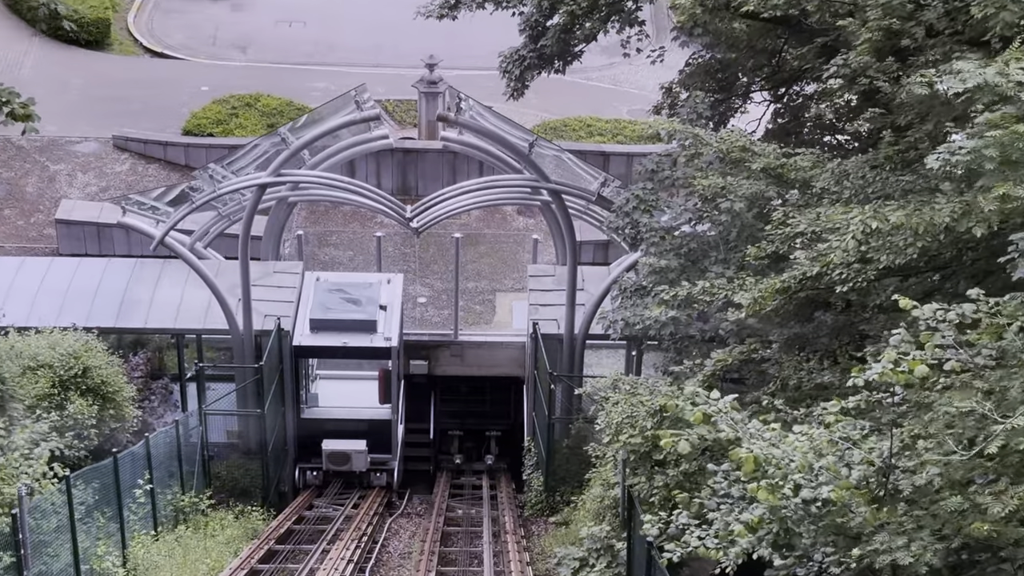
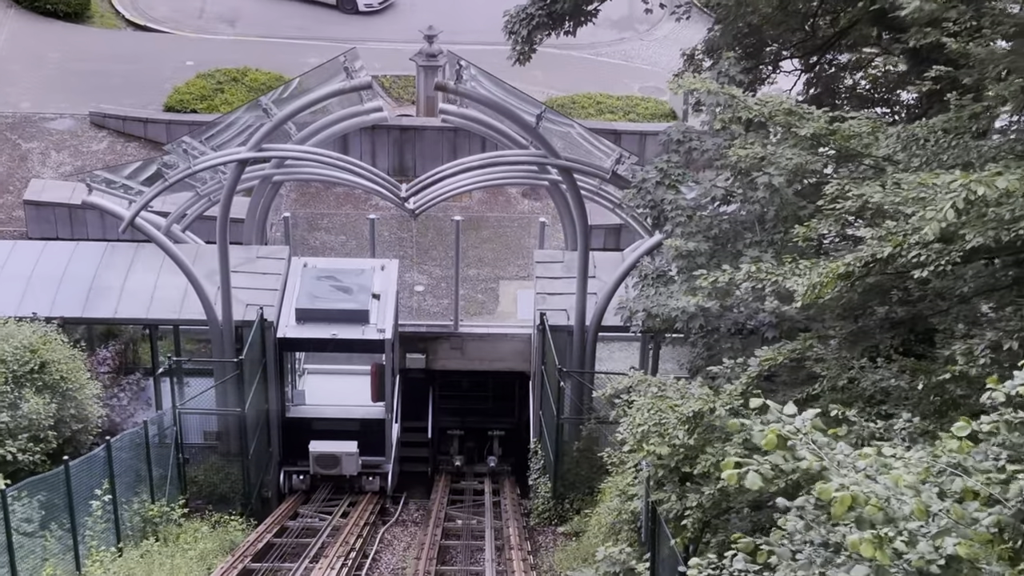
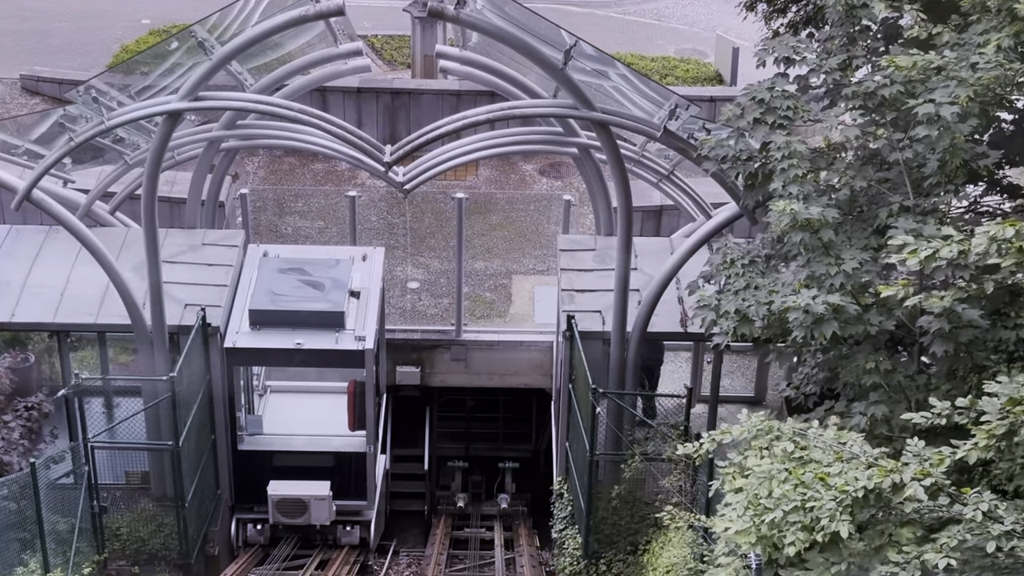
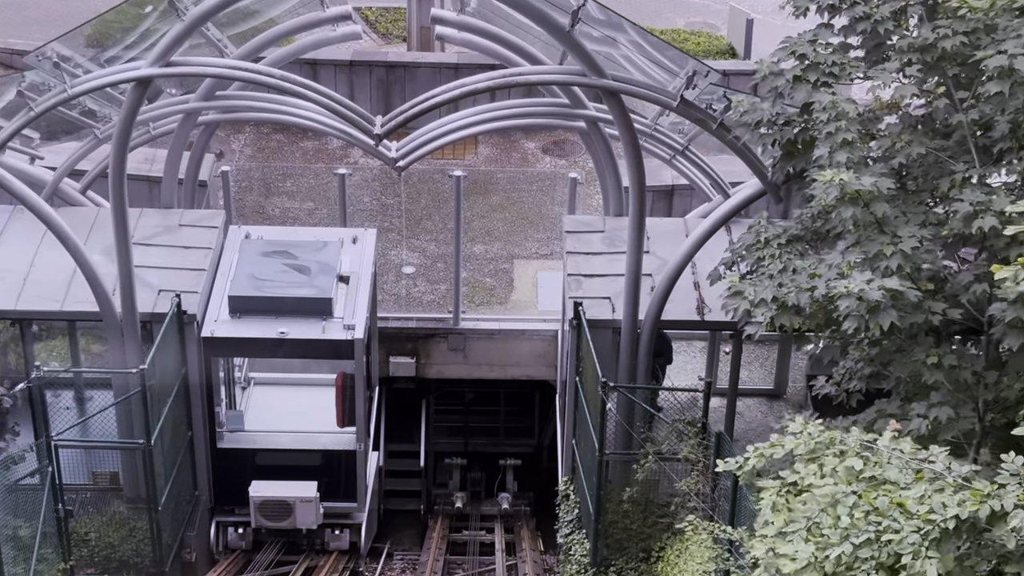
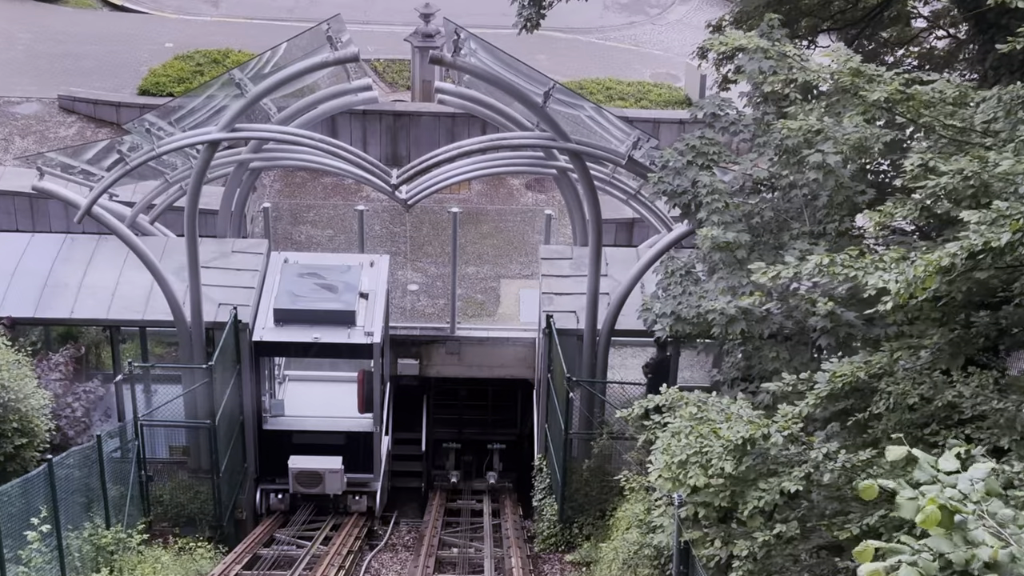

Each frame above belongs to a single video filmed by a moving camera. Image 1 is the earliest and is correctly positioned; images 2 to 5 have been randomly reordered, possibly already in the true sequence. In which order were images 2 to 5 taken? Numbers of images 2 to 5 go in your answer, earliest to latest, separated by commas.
2, 5, 3, 4
